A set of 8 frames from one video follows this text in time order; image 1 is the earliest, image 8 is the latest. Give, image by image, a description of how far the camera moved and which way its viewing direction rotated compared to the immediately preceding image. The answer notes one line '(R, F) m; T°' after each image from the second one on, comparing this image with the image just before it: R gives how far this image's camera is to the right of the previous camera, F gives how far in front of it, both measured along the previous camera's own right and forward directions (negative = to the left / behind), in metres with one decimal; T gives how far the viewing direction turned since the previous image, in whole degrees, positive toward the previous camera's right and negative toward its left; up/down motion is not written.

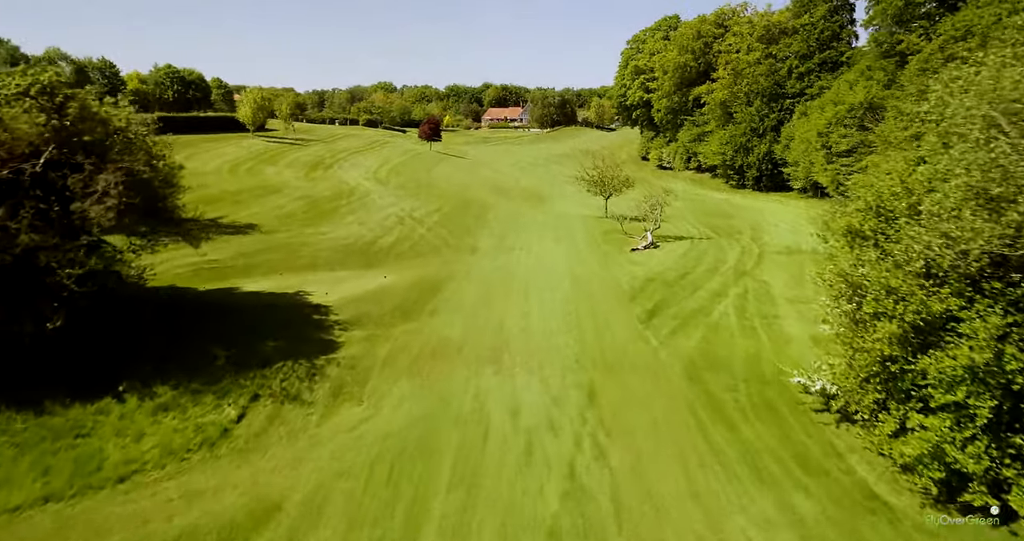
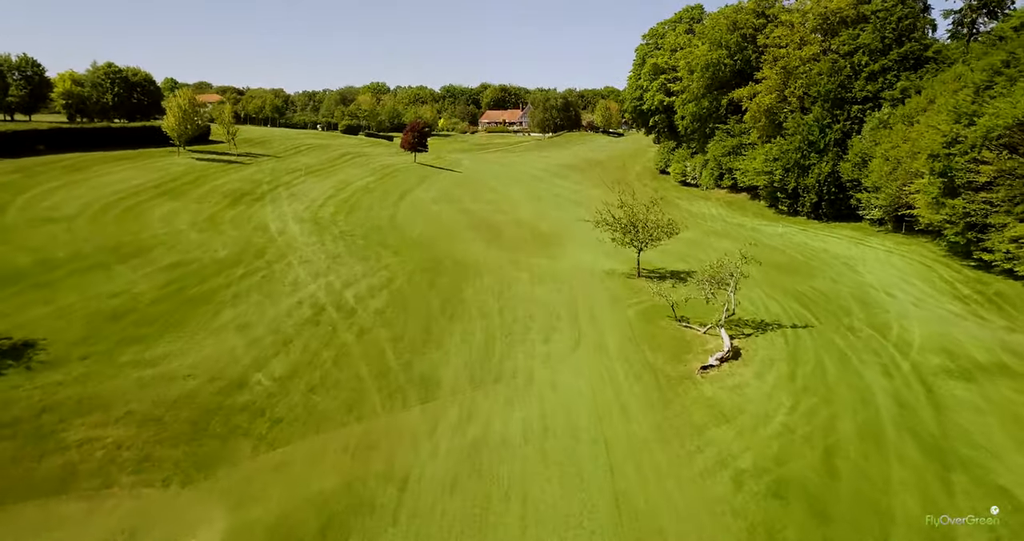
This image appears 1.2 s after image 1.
(+0.2, +8.7) m; 0°
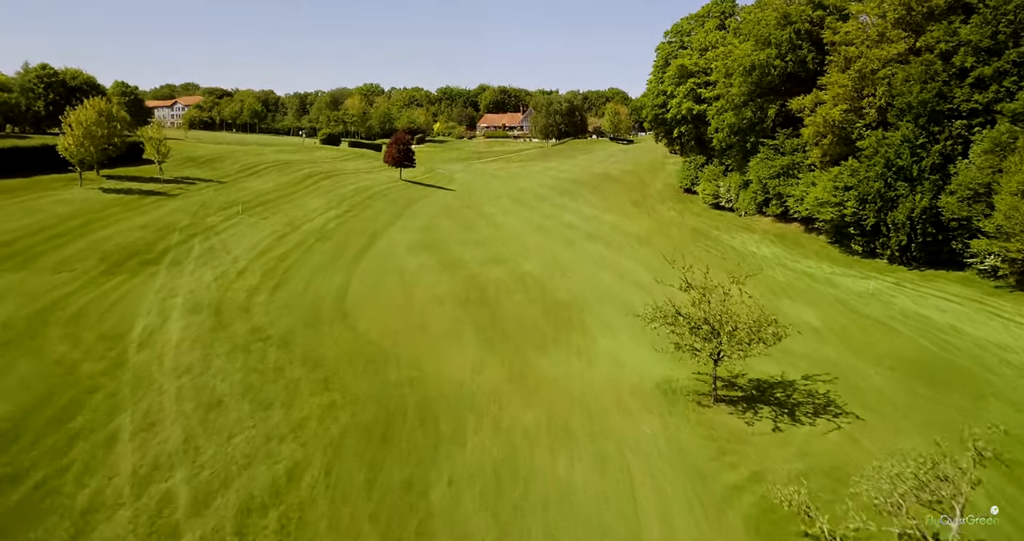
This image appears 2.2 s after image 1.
(-0.1, +7.4) m; 0°
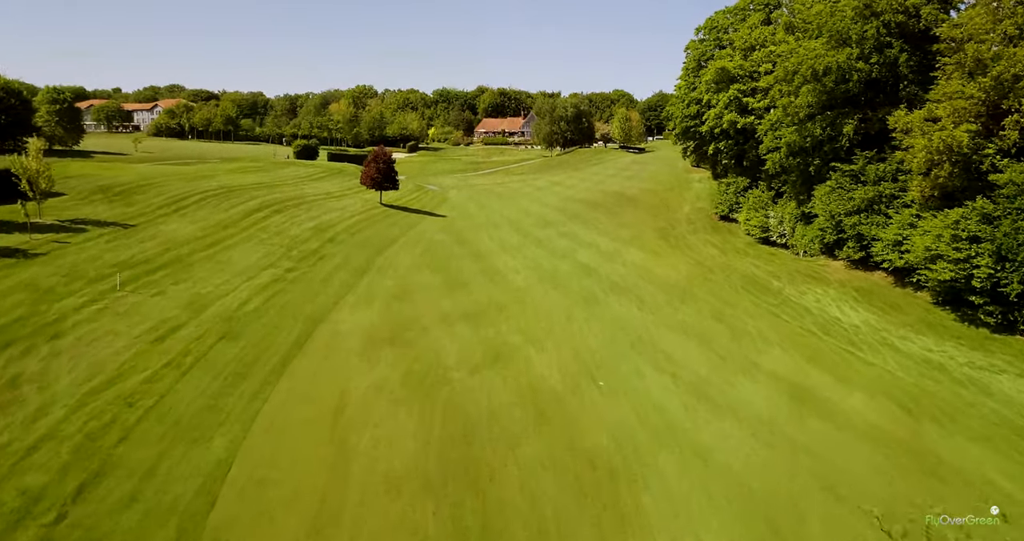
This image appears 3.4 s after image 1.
(-0.2, +7.6) m; 0°
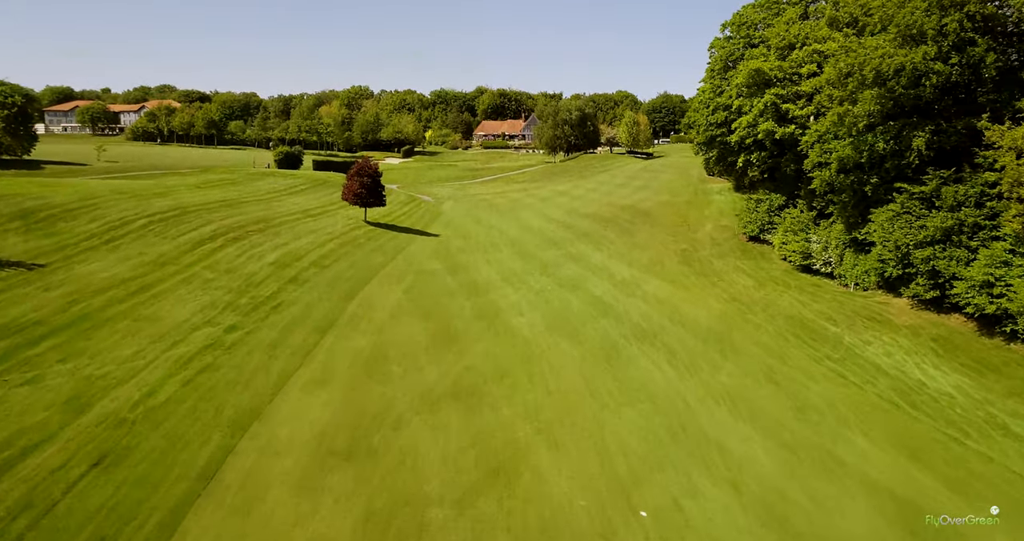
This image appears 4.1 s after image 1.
(-0.1, +4.5) m; 0°
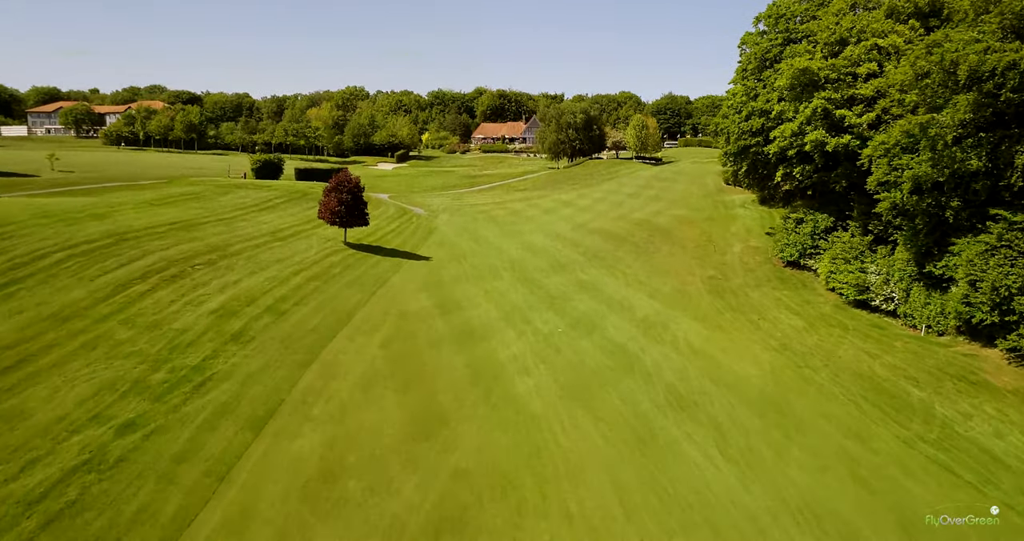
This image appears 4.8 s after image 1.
(-0.1, +4.5) m; 0°
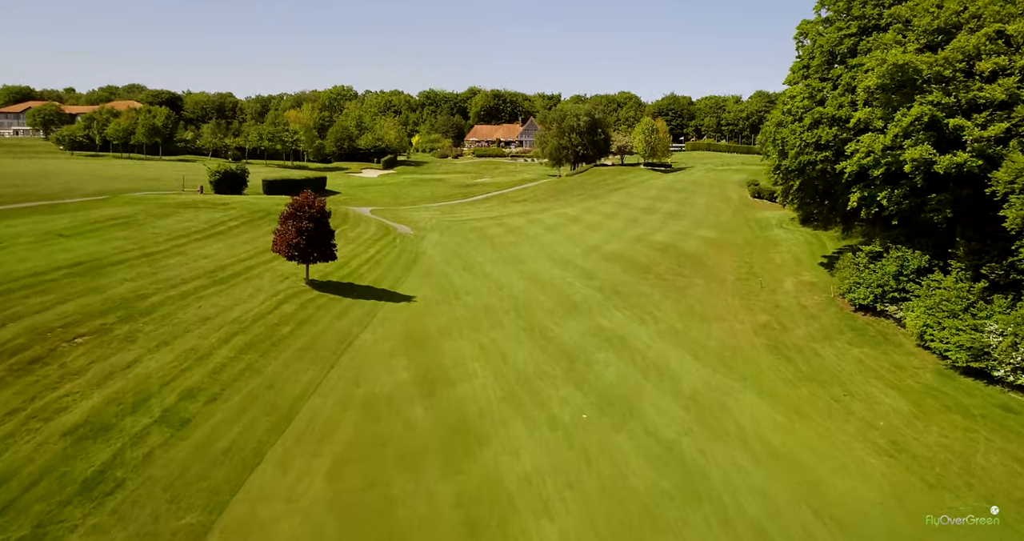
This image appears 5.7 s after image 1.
(-0.3, +5.9) m; +1°
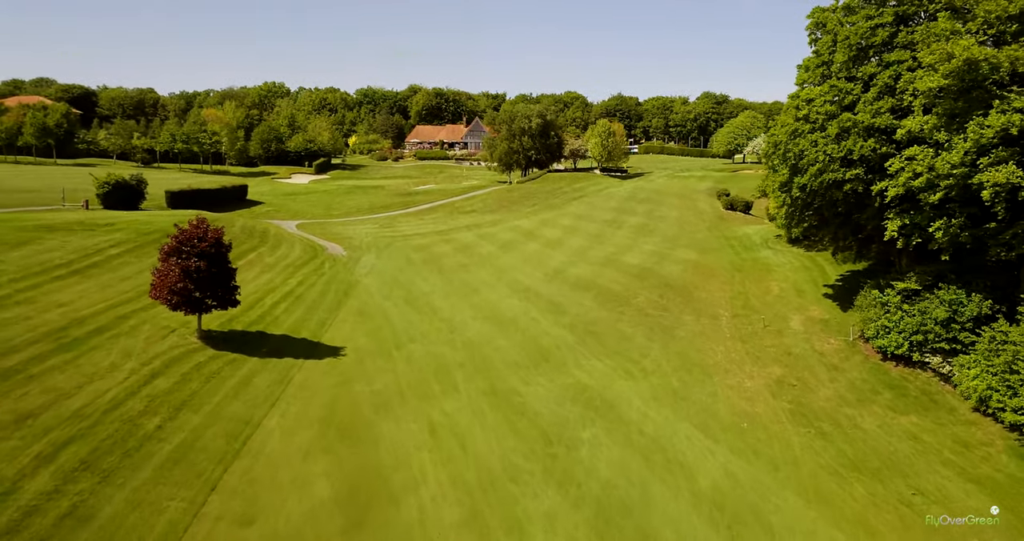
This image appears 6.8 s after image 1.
(-0.3, +5.1) m; +5°
